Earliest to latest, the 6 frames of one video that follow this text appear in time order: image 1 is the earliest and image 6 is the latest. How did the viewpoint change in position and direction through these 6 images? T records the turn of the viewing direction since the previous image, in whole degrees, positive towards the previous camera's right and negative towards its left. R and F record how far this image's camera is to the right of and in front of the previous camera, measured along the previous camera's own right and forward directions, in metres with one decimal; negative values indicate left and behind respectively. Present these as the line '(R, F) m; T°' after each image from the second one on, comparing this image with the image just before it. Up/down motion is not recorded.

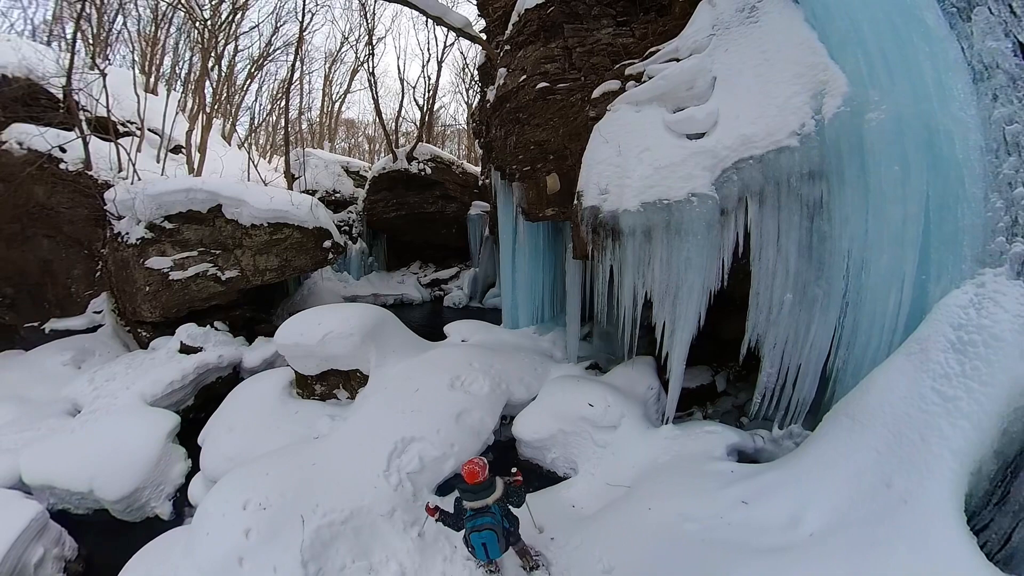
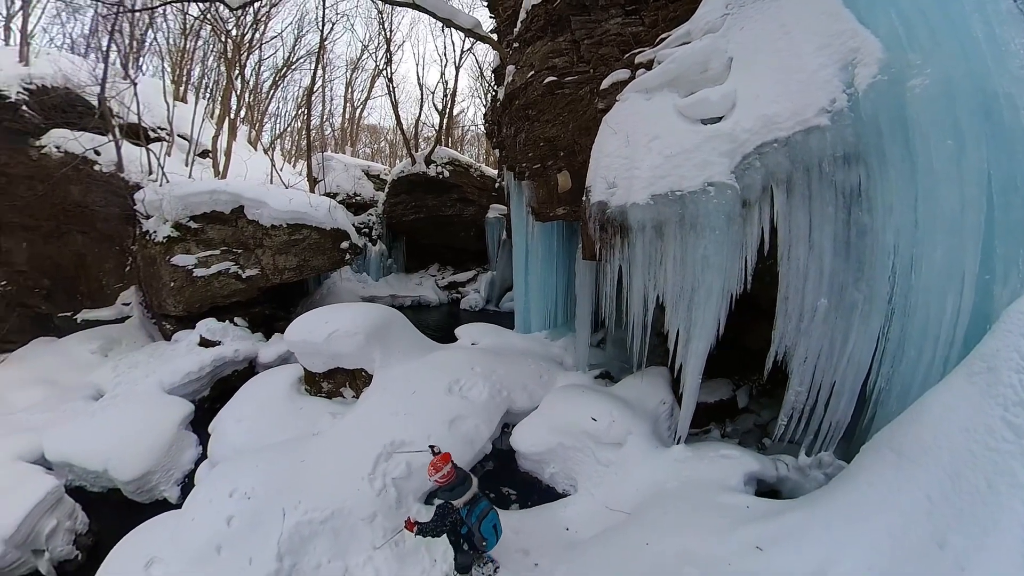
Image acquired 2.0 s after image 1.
(+0.3, 0.0) m; -6°
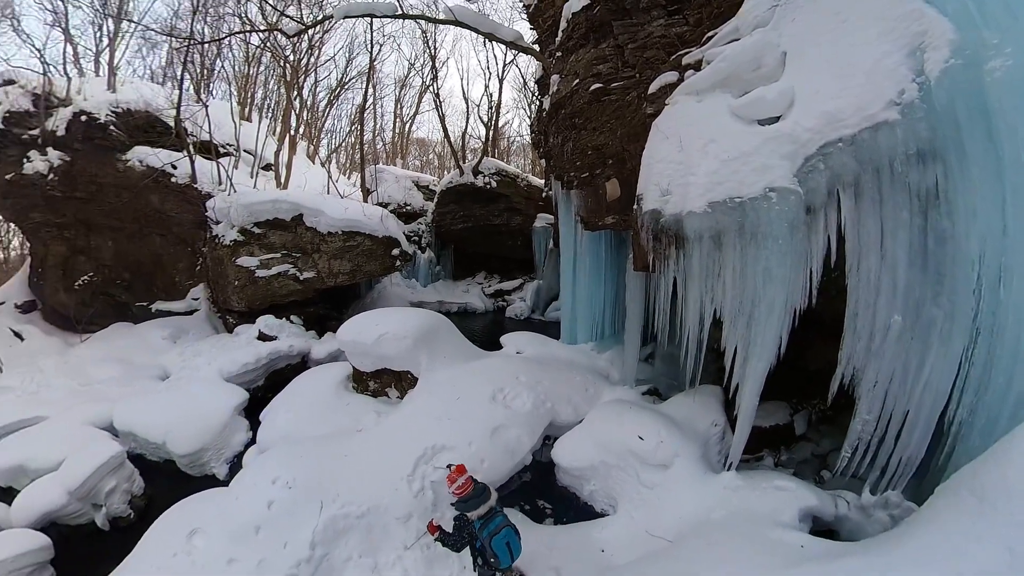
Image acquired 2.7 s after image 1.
(+0.6, +0.1) m; -11°
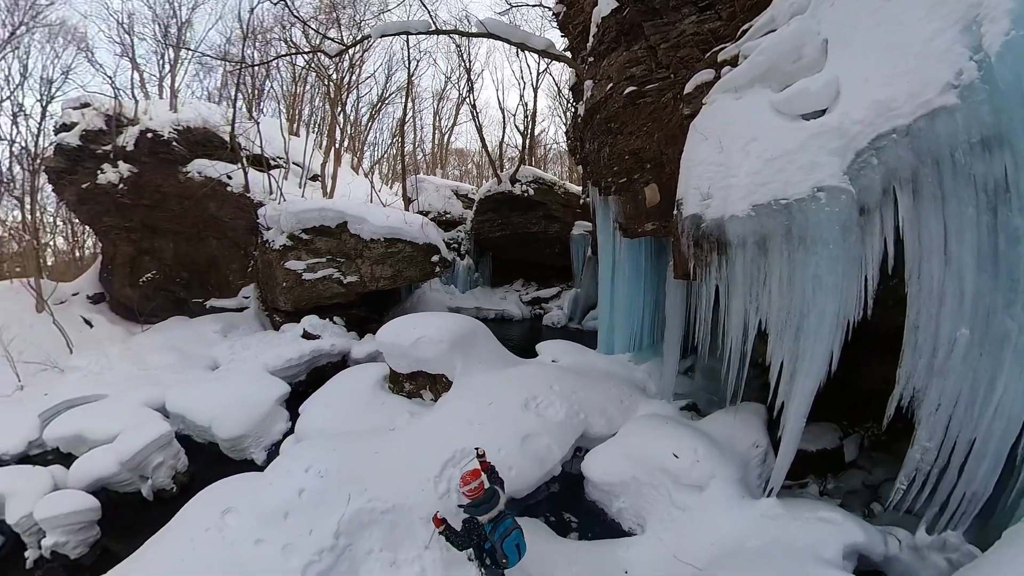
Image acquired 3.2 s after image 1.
(+0.5, 0.0) m; -10°
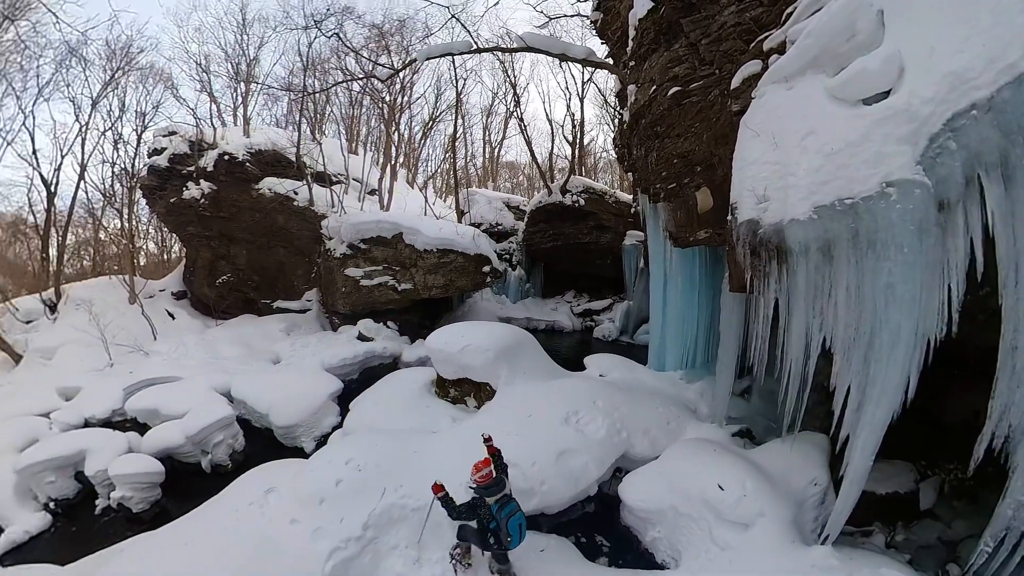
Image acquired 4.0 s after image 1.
(+0.8, +0.1) m; -14°
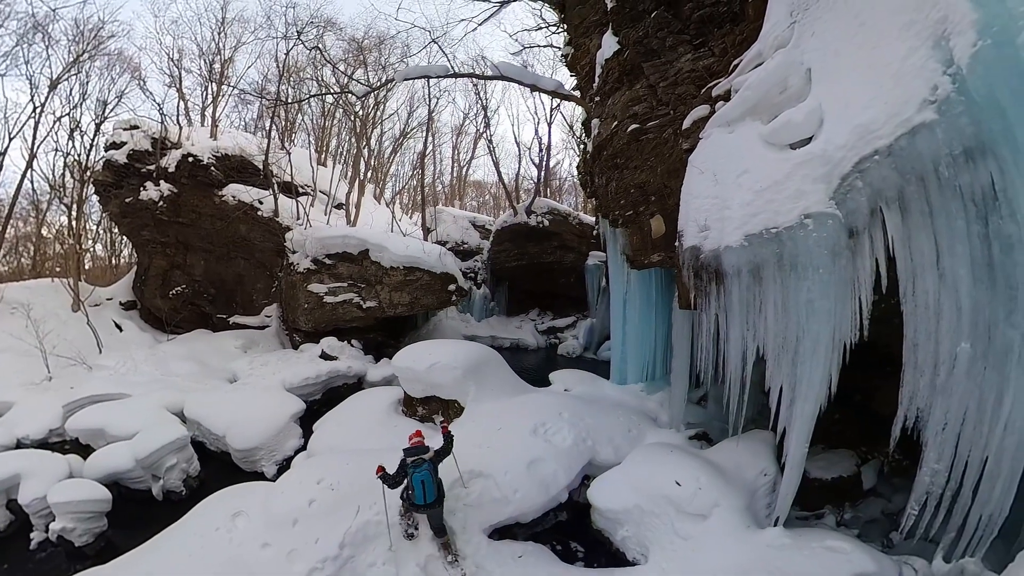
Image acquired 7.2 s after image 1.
(-0.6, -0.1) m; +11°
